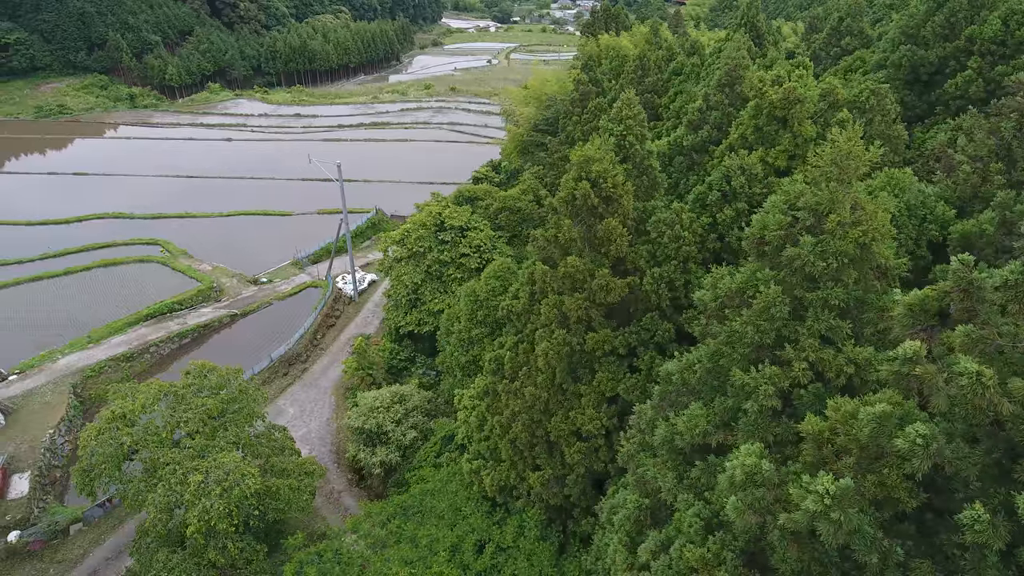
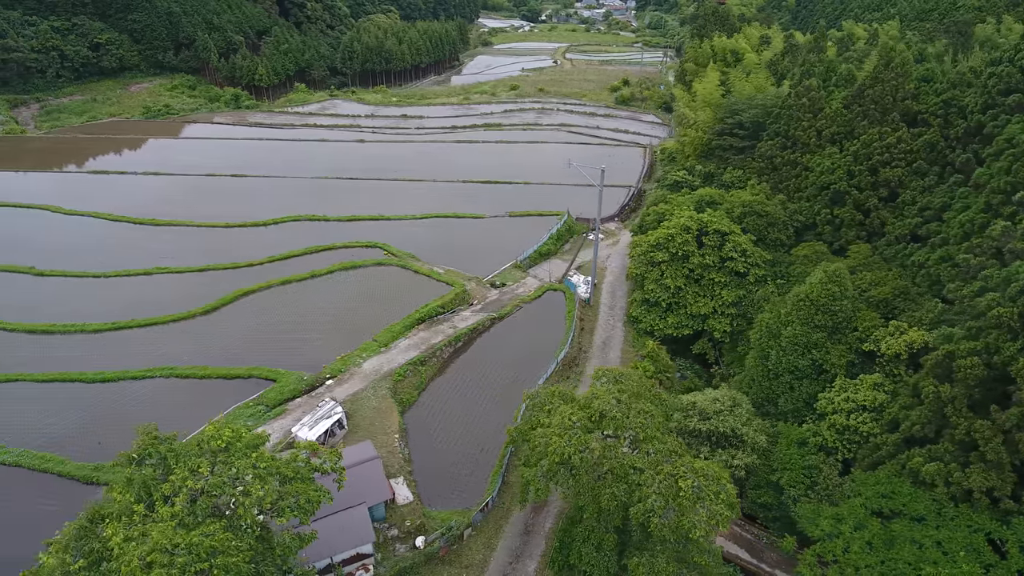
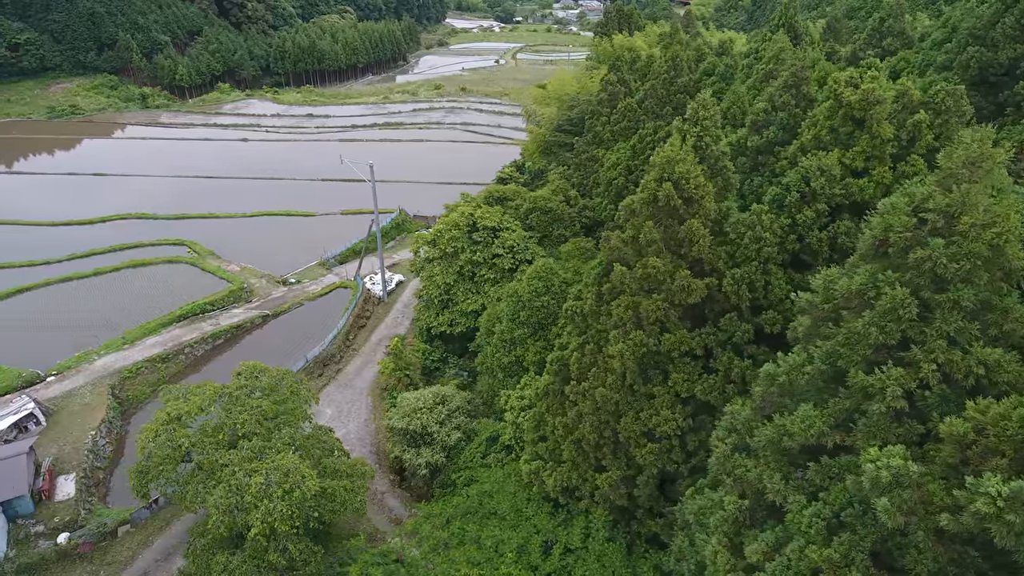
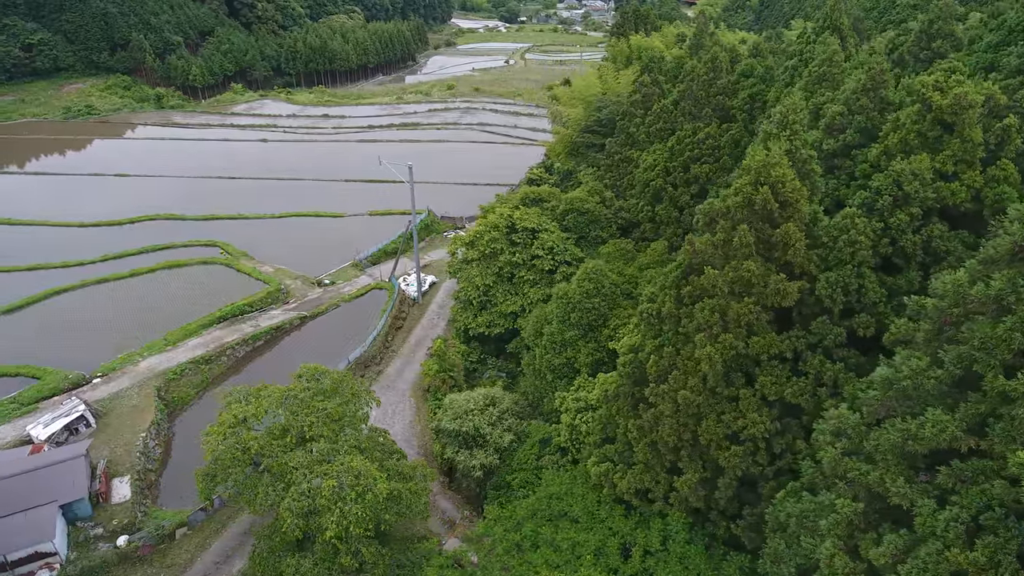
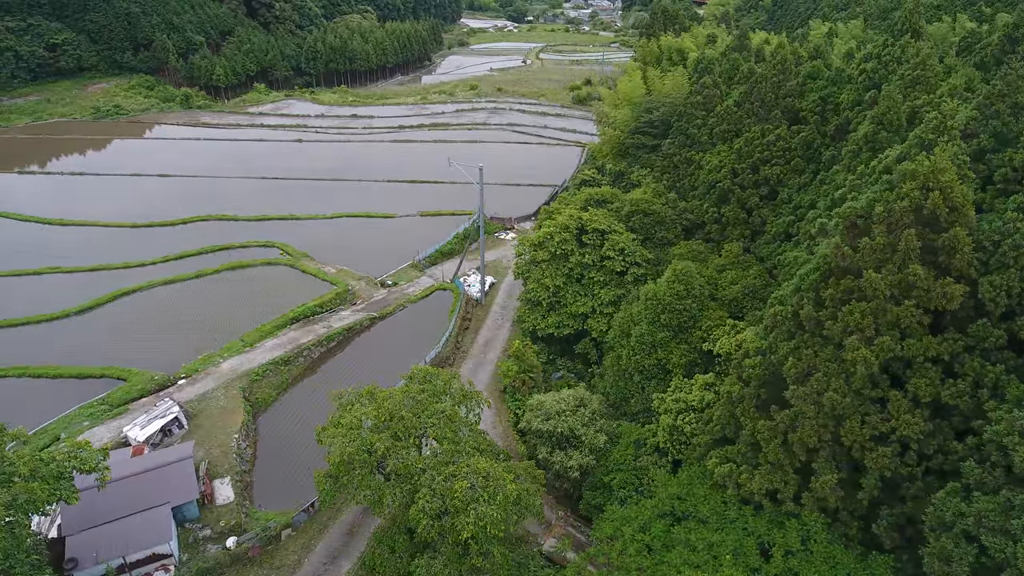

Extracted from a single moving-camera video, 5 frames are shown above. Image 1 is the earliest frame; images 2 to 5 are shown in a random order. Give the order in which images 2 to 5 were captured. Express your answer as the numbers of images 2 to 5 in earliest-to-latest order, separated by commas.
3, 4, 5, 2
